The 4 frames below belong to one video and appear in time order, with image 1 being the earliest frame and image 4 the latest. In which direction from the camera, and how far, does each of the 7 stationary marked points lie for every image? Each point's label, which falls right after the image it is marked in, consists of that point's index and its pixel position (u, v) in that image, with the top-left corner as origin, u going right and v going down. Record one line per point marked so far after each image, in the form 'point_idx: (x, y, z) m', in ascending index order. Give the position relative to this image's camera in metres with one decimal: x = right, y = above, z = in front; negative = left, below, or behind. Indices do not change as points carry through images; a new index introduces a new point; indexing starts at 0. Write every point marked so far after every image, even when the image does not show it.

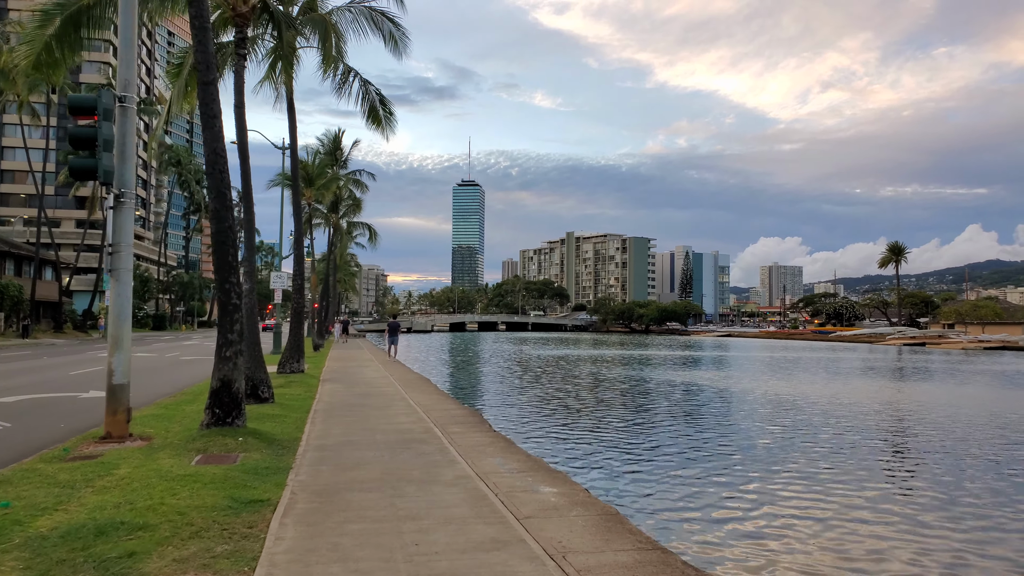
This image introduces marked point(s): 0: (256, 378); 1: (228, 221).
0: (-4.4, -1.5, +11.1) m
1: (-3.6, +0.8, +8.3) m
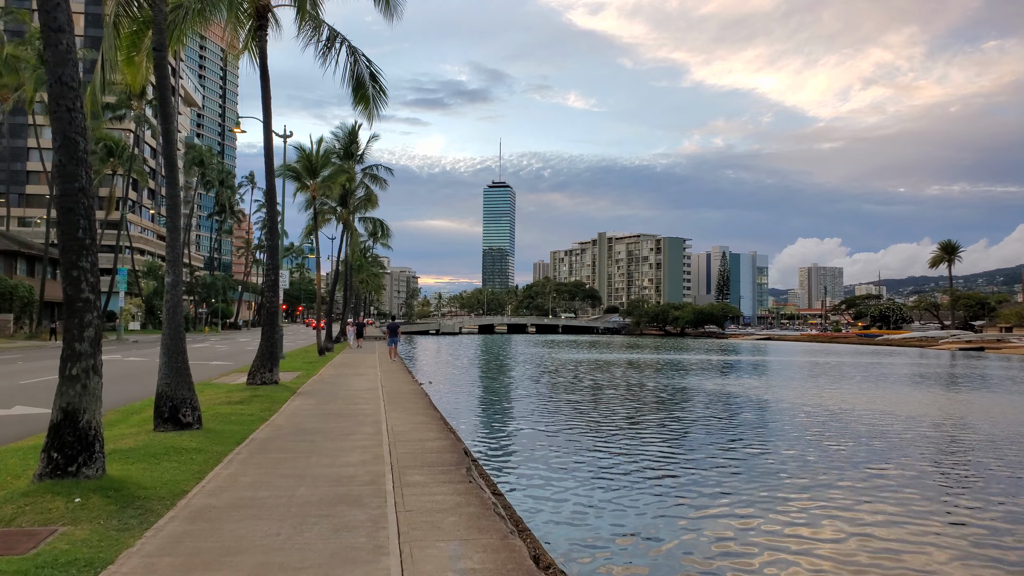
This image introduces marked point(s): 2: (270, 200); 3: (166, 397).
0: (-4.4, -1.4, +8.6) m
1: (-3.8, +0.9, +5.8) m
2: (-5.6, +2.1, +15.2) m
3: (-4.5, -1.4, +8.5) m
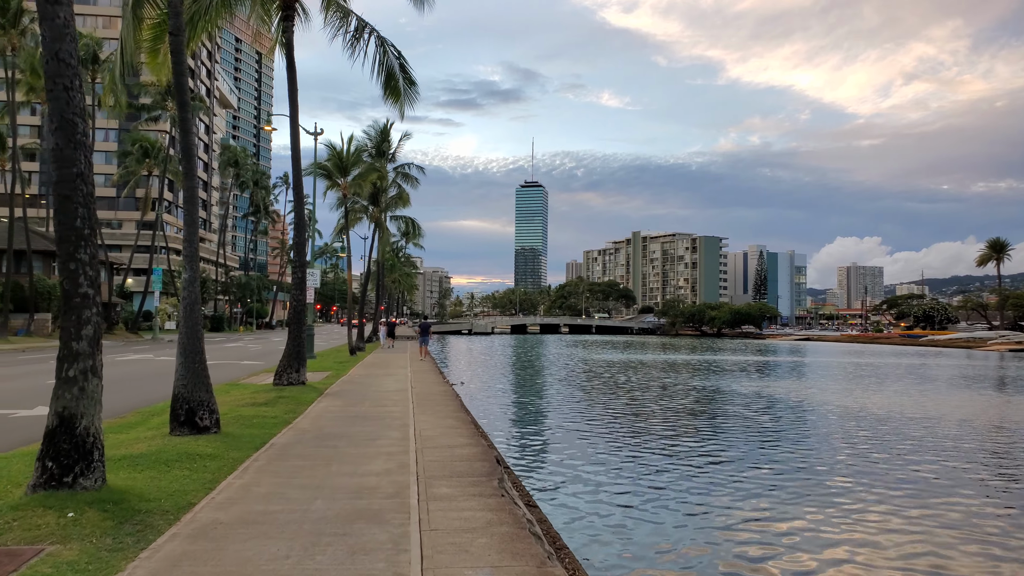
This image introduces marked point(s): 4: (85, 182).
0: (-4.0, -1.4, +8.1) m
1: (-3.5, +0.9, +5.3) m
2: (-4.9, +2.1, +14.8) m
3: (-4.1, -1.4, +8.1) m
4: (-3.5, +0.9, +5.3) m
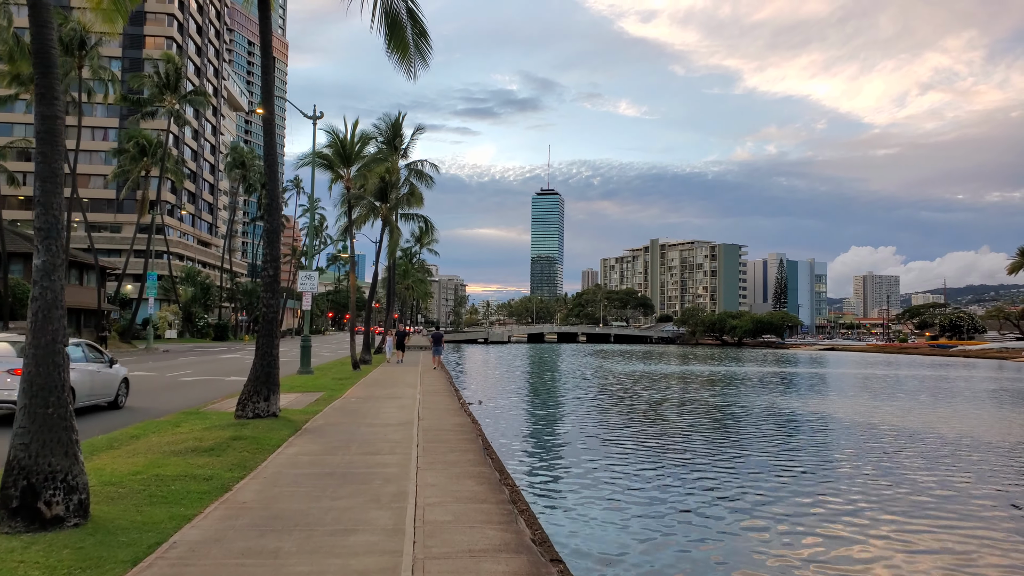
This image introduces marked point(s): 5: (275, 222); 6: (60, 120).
0: (-3.5, -1.3, +4.8) m
1: (-3.1, +1.0, +2.0) m
2: (-4.2, +2.1, +11.5) m
3: (-3.6, -1.3, +4.8) m
4: (-3.0, +1.0, +2.0) m
5: (-3.9, +1.1, +10.9) m
6: (-3.7, +1.4, +5.5) m
